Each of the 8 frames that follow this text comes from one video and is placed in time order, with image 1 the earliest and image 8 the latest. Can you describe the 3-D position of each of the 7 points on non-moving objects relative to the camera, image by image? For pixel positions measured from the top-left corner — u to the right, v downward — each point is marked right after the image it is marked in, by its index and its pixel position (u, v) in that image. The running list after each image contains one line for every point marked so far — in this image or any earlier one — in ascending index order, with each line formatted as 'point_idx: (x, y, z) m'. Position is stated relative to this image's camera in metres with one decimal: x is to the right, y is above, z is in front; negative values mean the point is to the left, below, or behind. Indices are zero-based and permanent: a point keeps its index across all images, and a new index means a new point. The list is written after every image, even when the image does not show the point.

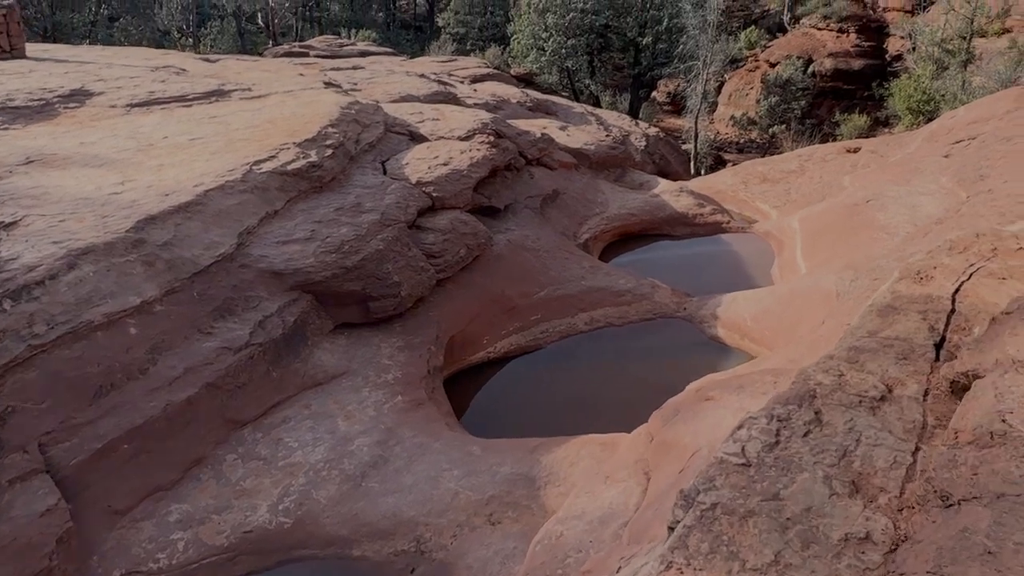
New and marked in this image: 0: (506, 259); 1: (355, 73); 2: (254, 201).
0: (-0.1, +0.3, +7.3) m
1: (-3.3, +4.5, +14.5) m
2: (-2.1, +0.7, +5.6) m
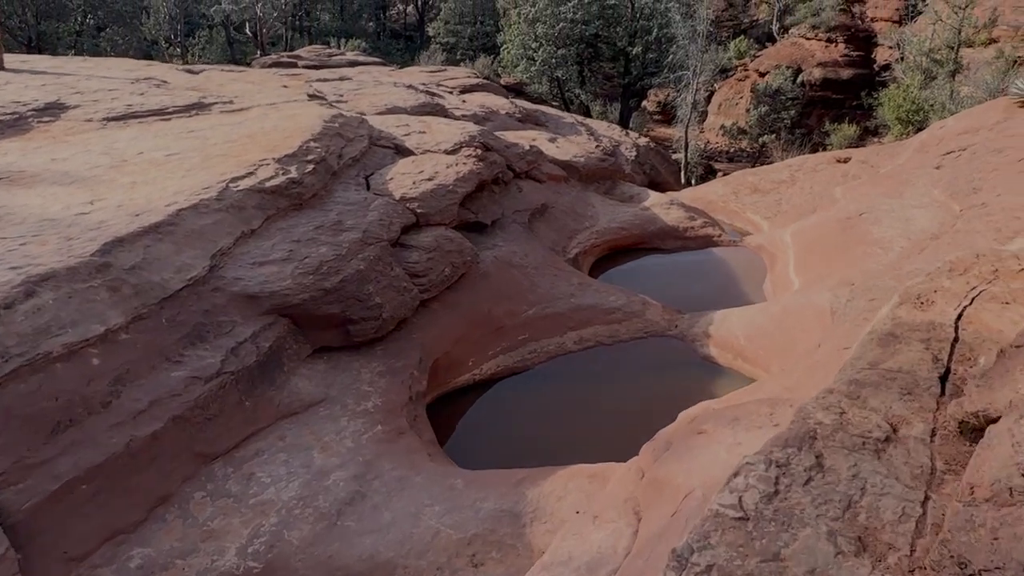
0: (-0.2, +0.1, +7.1) m
1: (-3.5, +4.2, +14.3) m
2: (-2.2, +0.5, +5.4) m
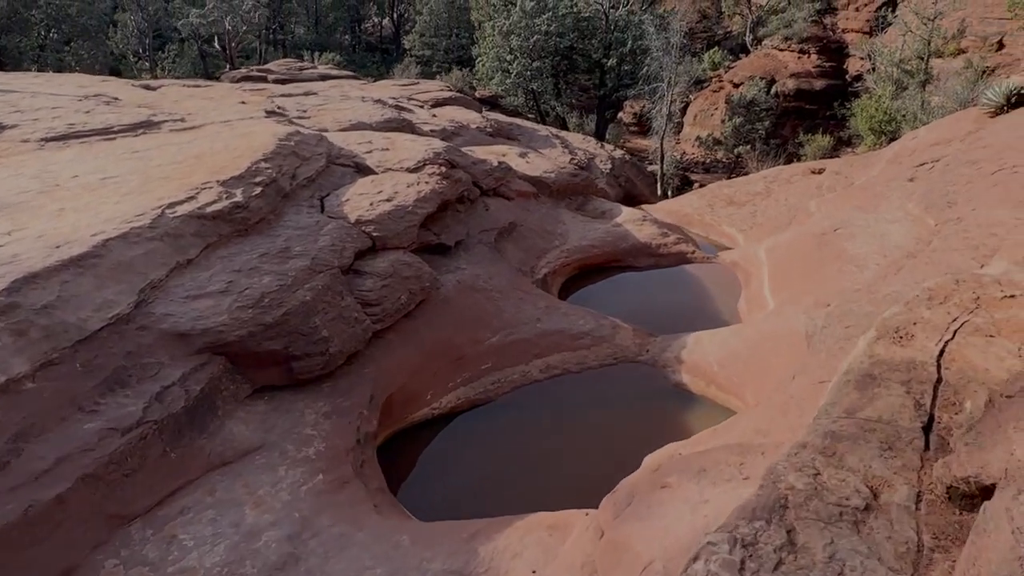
0: (-0.6, -0.1, +6.7) m
1: (-4.1, +3.8, +13.9) m
2: (-2.5, +0.3, +5.0) m
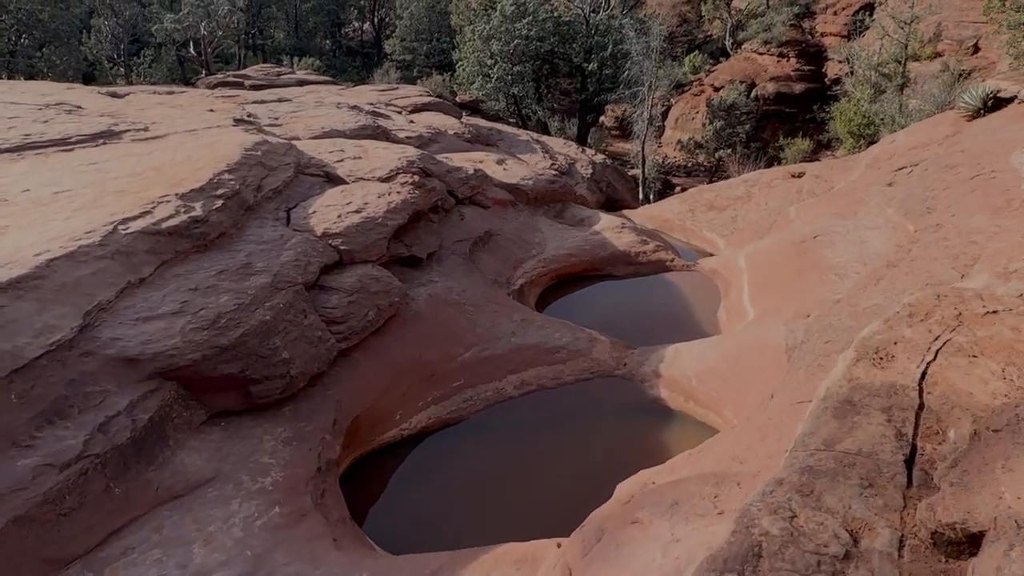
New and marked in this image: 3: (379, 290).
0: (-0.8, -0.3, +6.5) m
1: (-4.5, +3.6, +13.6) m
2: (-2.7, +0.1, +4.8) m
3: (-1.2, 0.0, +6.1) m
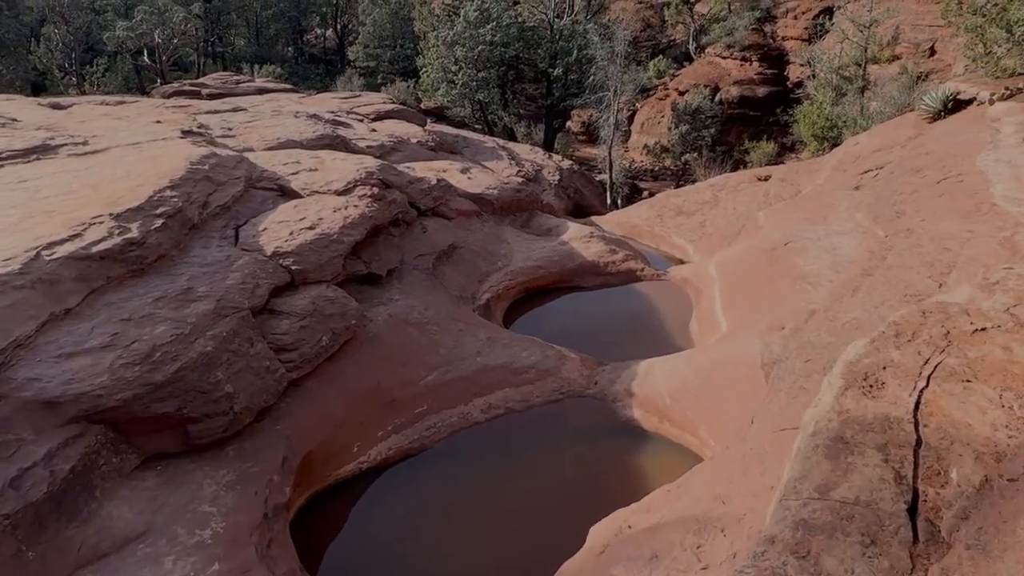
0: (-1.1, -0.5, +6.2) m
1: (-5.2, +3.2, +13.1) m
2: (-3.0, -0.1, +4.3) m
3: (-1.5, -0.2, +5.7) m
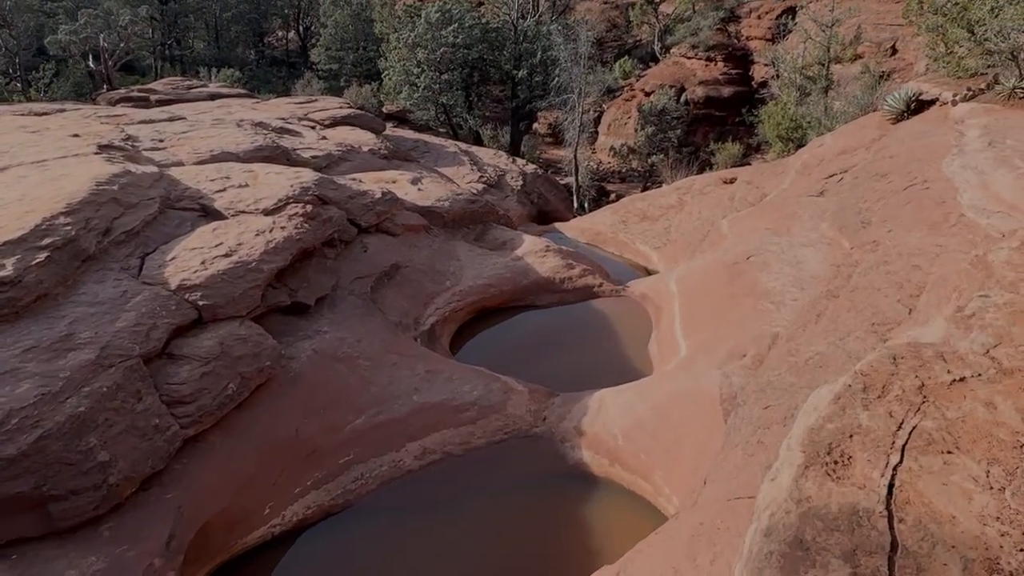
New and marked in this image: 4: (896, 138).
0: (-1.6, -0.7, +5.5) m
1: (-6.1, +2.9, +12.4) m
2: (-3.4, -0.4, +3.6) m
3: (-2.0, -0.5, +5.1) m
4: (+5.0, +1.9, +9.0) m
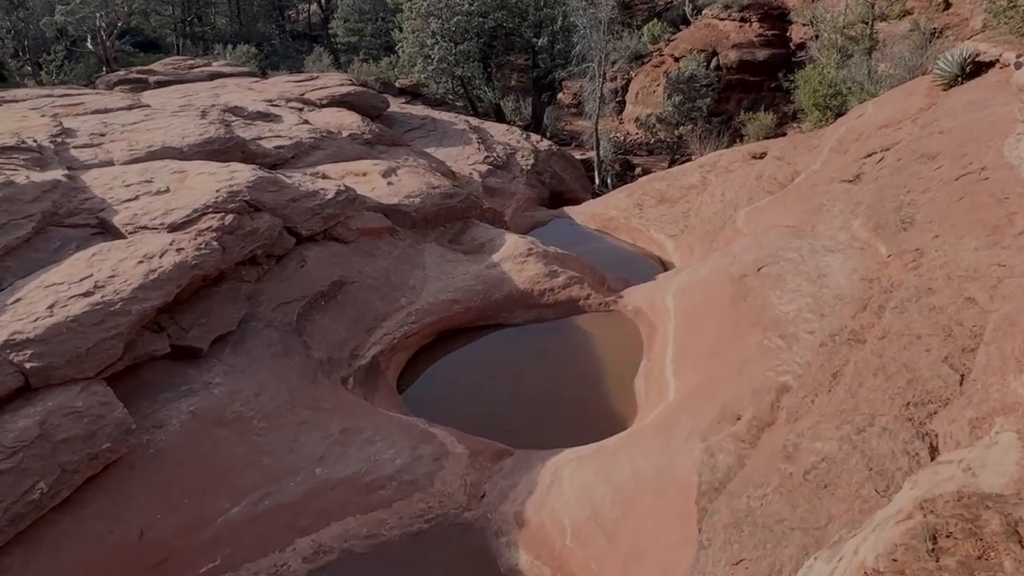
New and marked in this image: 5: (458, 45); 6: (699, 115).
0: (-2.1, -1.1, +4.4) m
1: (-6.3, +2.8, +11.2) m
2: (-4.0, -0.8, +2.6) m
3: (-2.5, -0.9, +3.9) m
4: (+4.6, +1.8, +7.3) m
5: (-2.0, +6.5, +18.9) m
6: (+4.7, +4.4, +18.5) m
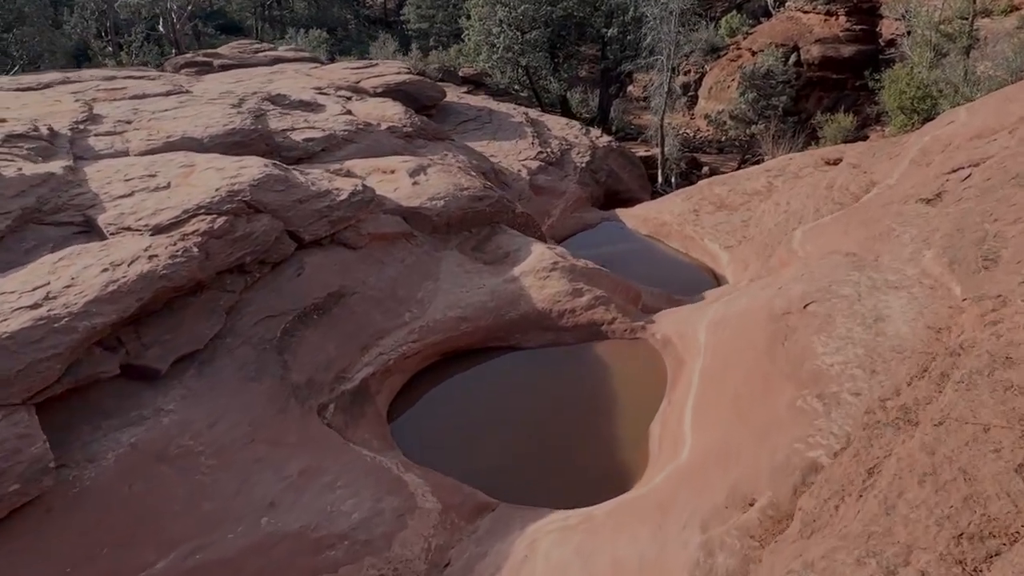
0: (-2.3, -1.2, +3.9) m
1: (-5.6, +3.0, +11.1) m
2: (-4.4, -0.9, +2.3) m
3: (-2.7, -1.0, +3.5) m
4: (+4.8, +1.3, +6.2) m
5: (-0.4, +6.5, +18.2) m
6: (+6.1, +4.1, +17.2) m
